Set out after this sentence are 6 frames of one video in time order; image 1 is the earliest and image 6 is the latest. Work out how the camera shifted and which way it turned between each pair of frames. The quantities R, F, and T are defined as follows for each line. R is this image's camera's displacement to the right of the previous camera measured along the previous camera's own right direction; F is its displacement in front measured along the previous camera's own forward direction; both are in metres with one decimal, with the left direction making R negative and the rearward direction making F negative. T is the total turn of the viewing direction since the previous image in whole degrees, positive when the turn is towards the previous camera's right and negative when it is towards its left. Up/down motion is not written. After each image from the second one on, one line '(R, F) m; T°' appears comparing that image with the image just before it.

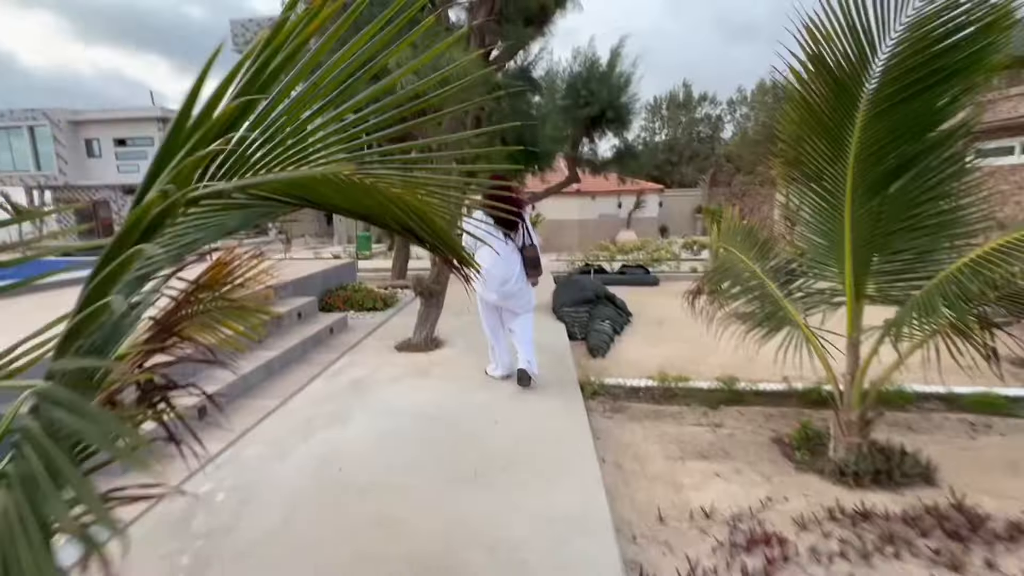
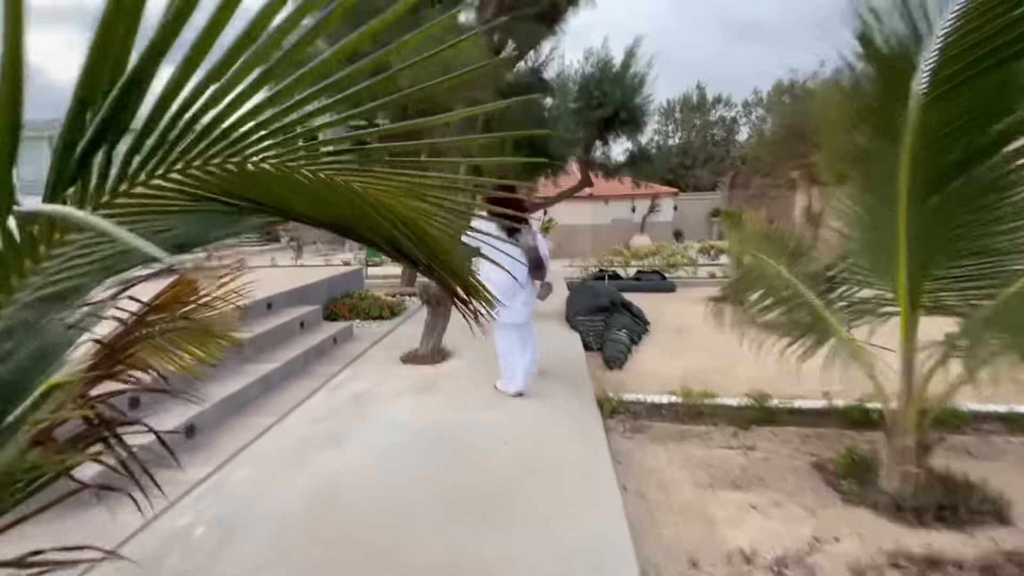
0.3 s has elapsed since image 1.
(0.0, +0.3) m; -1°
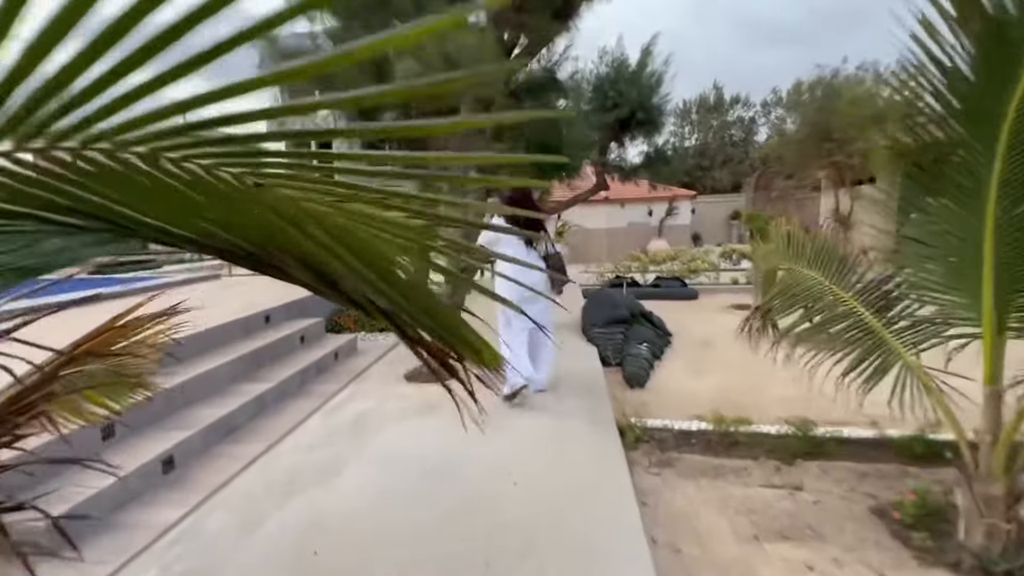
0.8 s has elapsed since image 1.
(0.0, +0.4) m; -2°
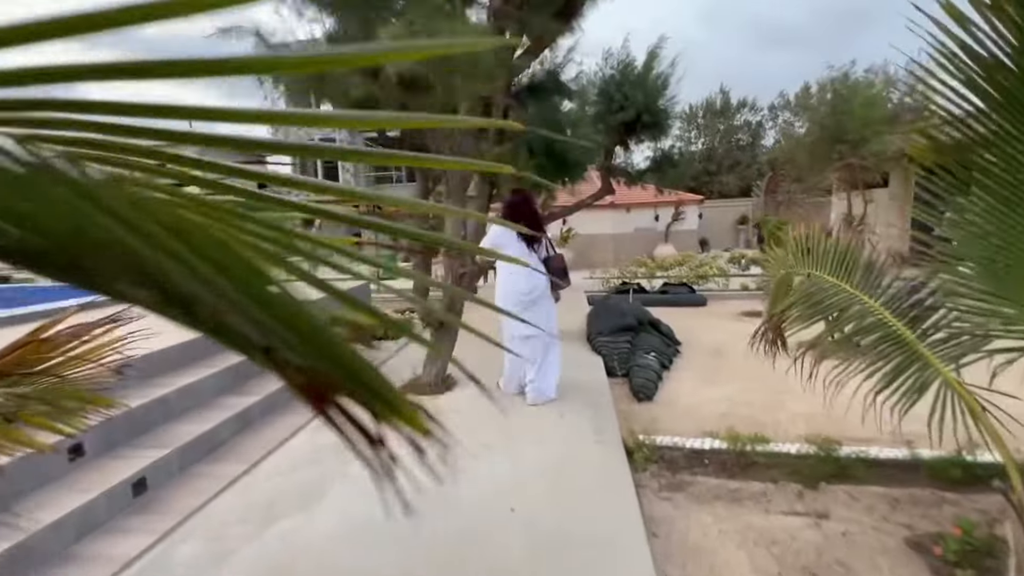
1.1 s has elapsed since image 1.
(+0.1, +0.2) m; -1°
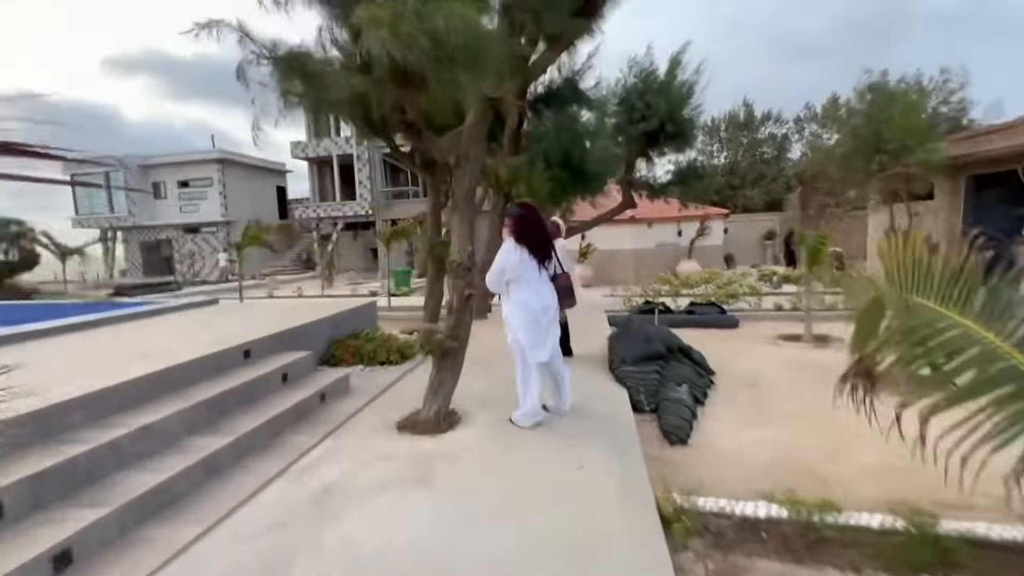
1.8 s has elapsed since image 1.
(+0.1, +0.6) m; -2°
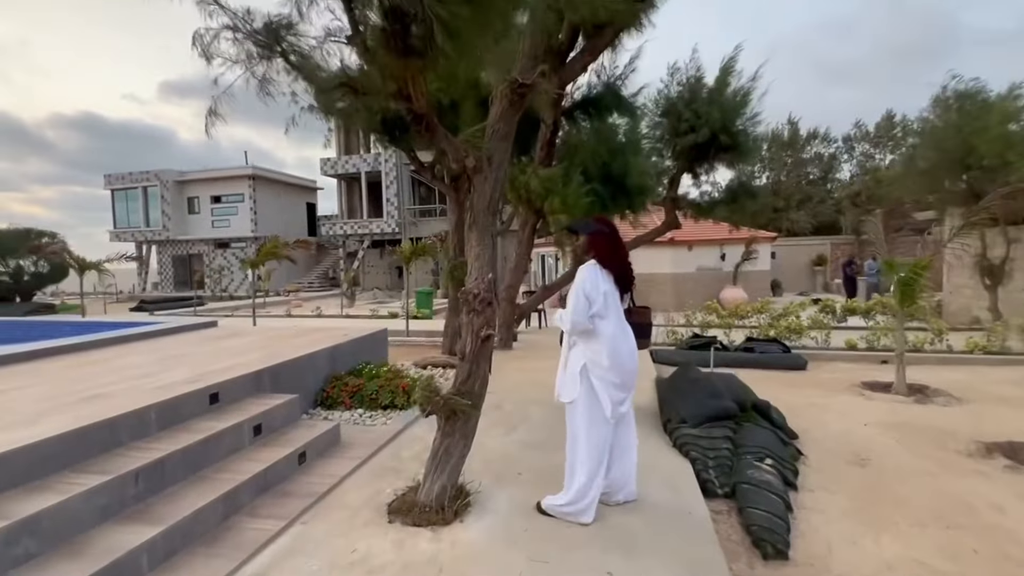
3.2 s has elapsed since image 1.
(0.0, +1.1) m; -3°
